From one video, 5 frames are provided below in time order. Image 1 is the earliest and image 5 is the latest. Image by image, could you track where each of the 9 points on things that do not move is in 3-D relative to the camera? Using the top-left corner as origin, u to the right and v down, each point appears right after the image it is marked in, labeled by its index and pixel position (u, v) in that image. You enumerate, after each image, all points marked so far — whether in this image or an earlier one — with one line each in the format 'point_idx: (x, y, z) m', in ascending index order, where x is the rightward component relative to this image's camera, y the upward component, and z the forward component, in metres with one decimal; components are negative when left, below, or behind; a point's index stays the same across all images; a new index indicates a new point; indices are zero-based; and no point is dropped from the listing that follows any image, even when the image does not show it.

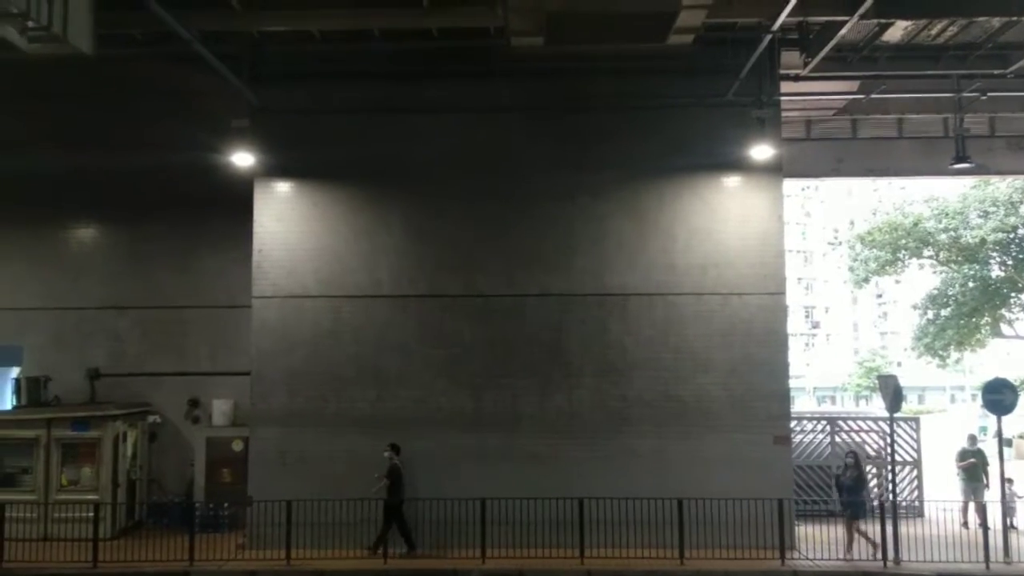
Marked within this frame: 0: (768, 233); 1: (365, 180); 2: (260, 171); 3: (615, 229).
0: (+3.2, +0.7, +10.6) m
1: (-1.8, +1.4, +10.8) m
2: (-3.2, +1.5, +10.8) m
3: (+1.3, +0.7, +10.7) m
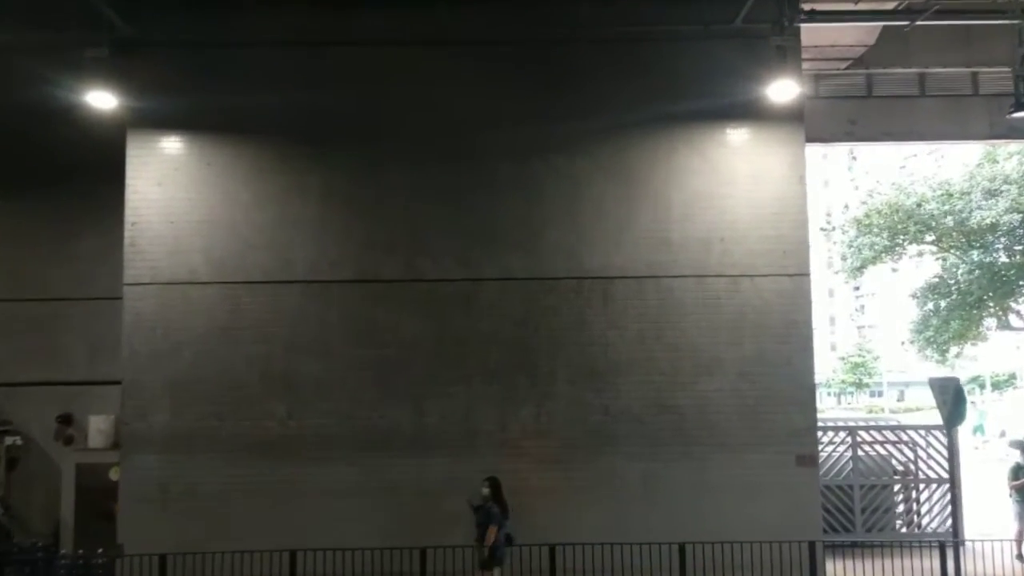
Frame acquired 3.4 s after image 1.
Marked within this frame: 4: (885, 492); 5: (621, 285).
0: (+2.7, +0.9, +8.4) m
1: (-2.4, +1.6, +8.4) m
2: (-3.7, +1.7, +8.4) m
3: (+0.8, +0.9, +8.4) m
4: (+4.7, -2.6, +10.5) m
5: (+1.1, 0.0, +8.3) m
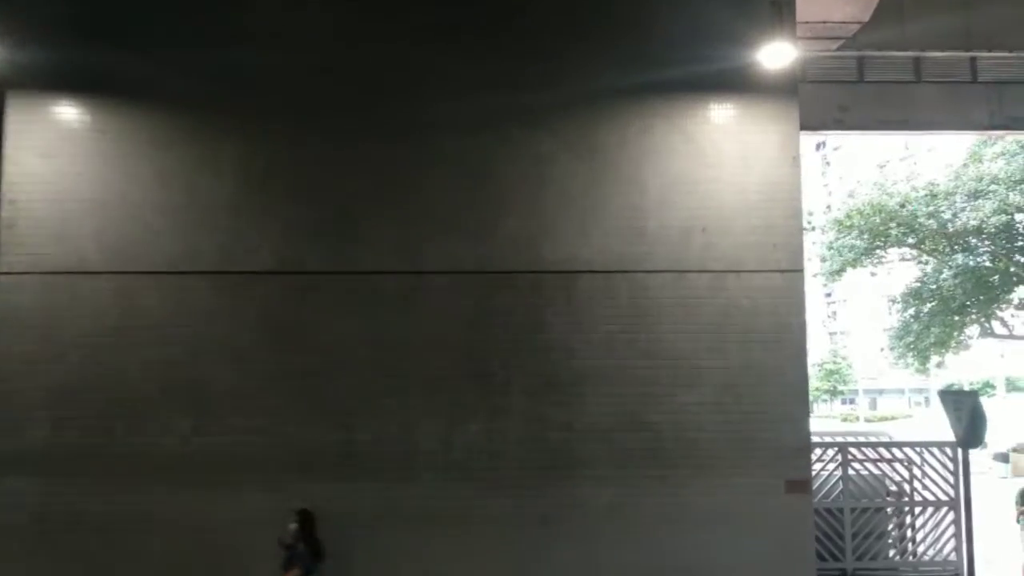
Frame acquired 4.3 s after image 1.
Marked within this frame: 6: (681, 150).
0: (+2.3, +0.9, +7.3) m
1: (-2.8, +1.6, +7.1) m
2: (-4.2, +1.7, +7.1) m
3: (+0.4, +1.0, +7.2) m
4: (+4.1, -2.6, +9.5) m
5: (+0.6, +0.1, +7.1) m
6: (+1.5, +1.2, +7.3) m
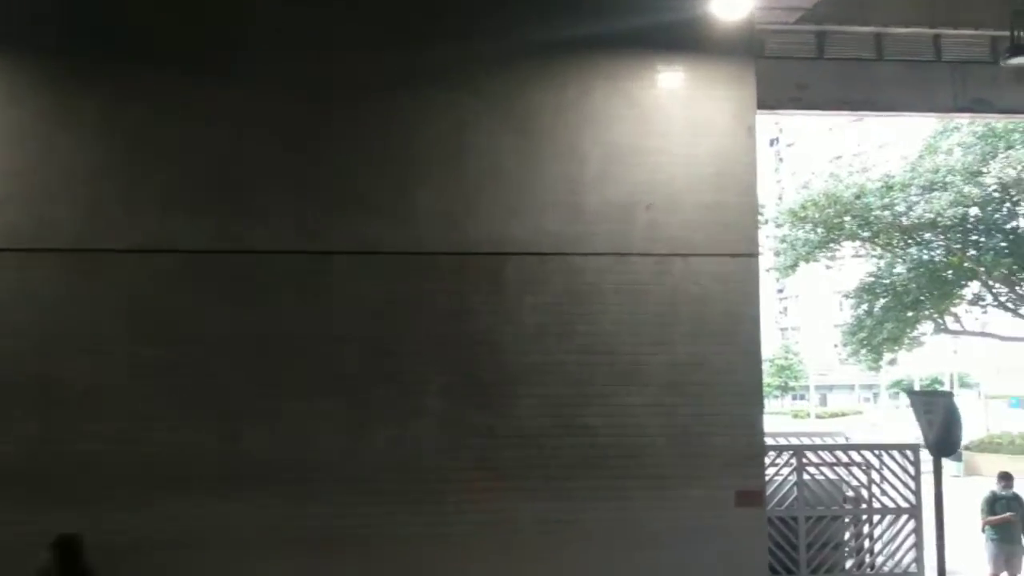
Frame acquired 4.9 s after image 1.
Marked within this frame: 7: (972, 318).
0: (+1.7, +1.0, +6.5) m
1: (-3.4, +1.8, +6.1) m
2: (-4.8, +1.9, +5.9) m
3: (-0.2, +1.1, +6.3) m
4: (+3.4, -2.5, +8.8) m
5: (0.0, +0.2, +6.2) m
6: (+0.9, +1.3, +6.4) m
7: (+8.5, -0.5, +15.5) m
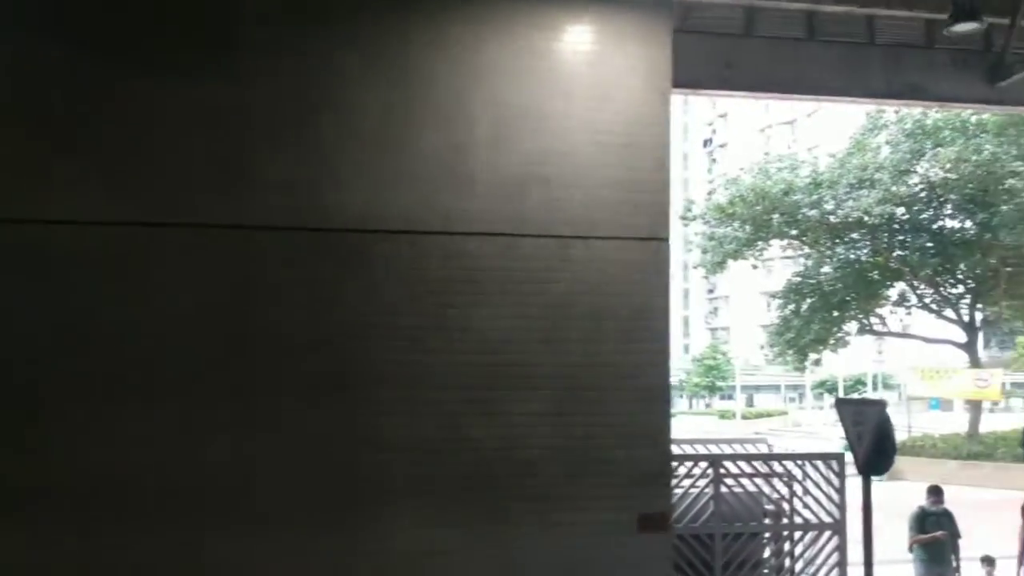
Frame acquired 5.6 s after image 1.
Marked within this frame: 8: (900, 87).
0: (+0.9, +1.1, +5.6) m
1: (-4.1, +1.9, +4.8) m
2: (-5.5, +2.1, +4.5) m
3: (-1.0, +1.2, +5.3) m
4: (+2.3, -2.4, +8.0) m
5: (-0.8, +0.3, +5.2) m
6: (0.0, +1.4, +5.5) m
7: (+6.9, -0.5, +15.1) m
8: (+4.5, +2.3, +9.7) m
